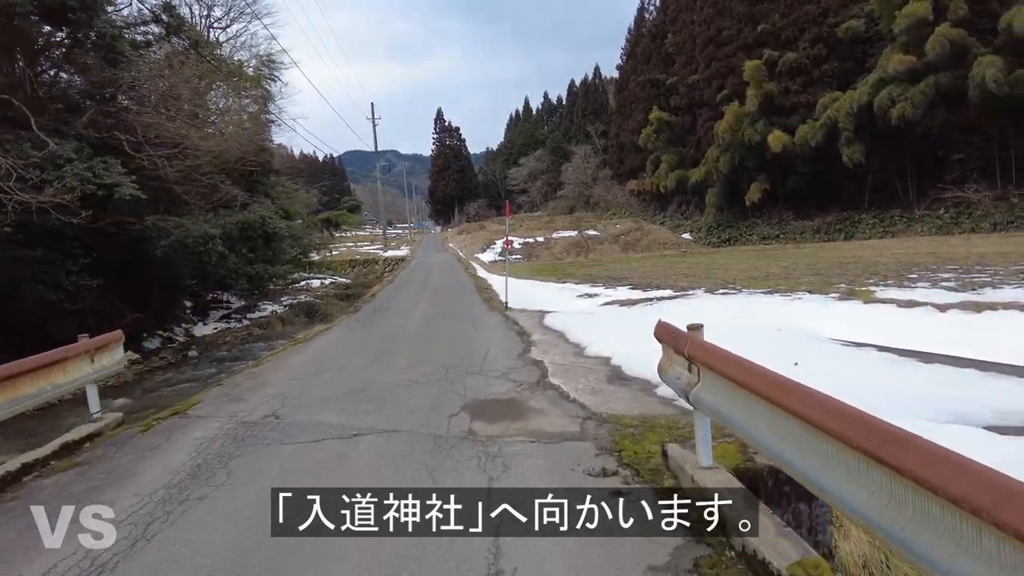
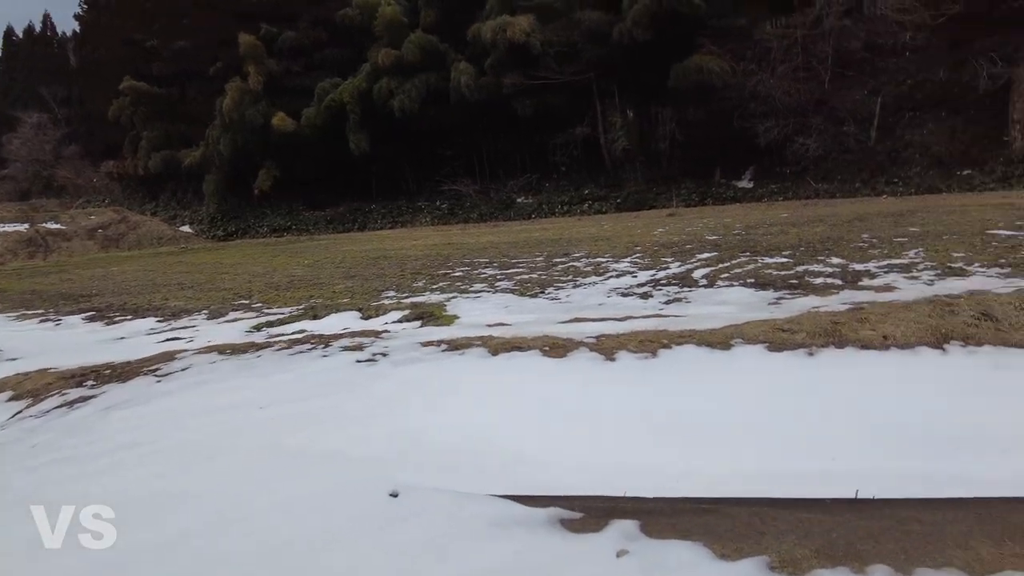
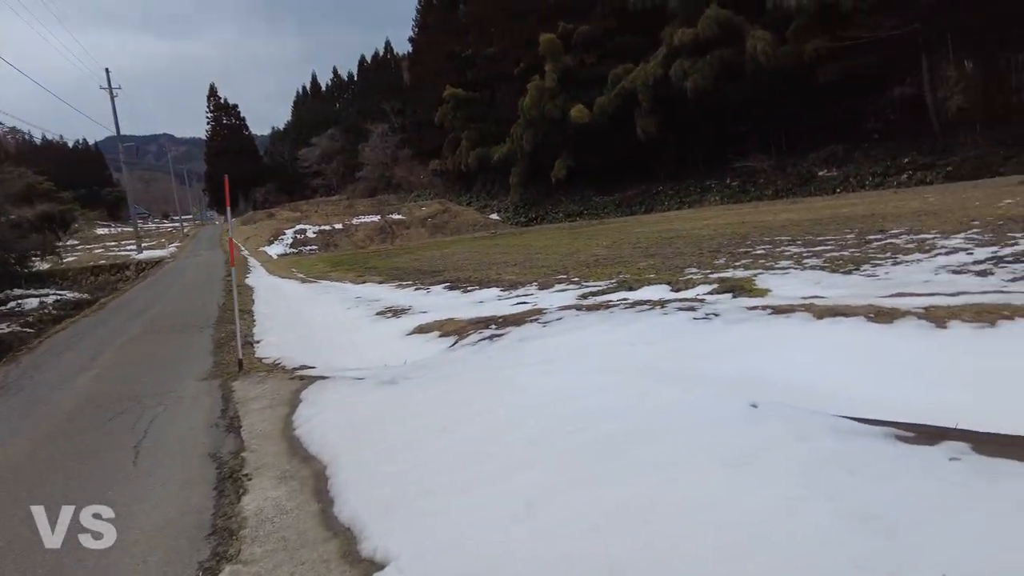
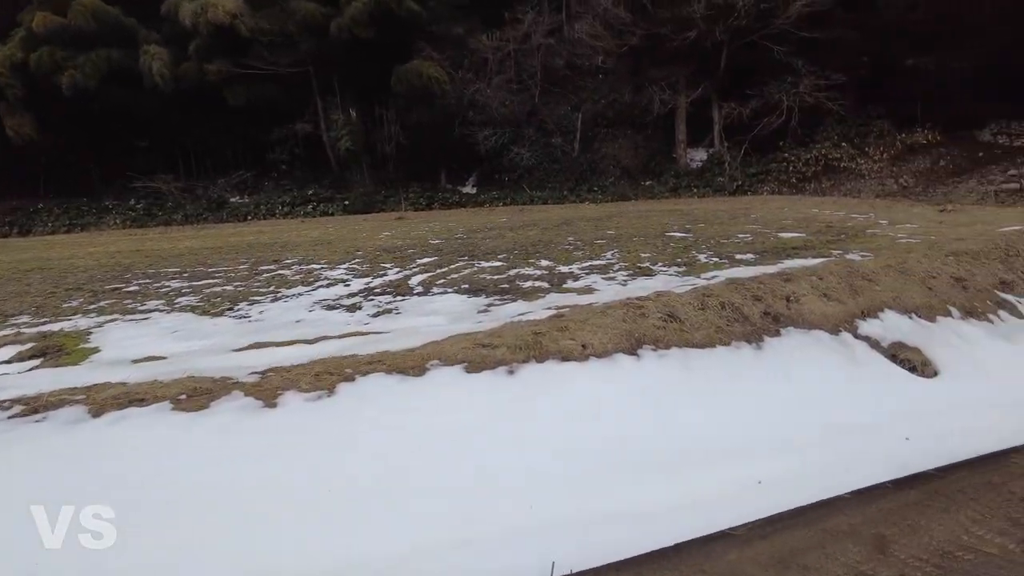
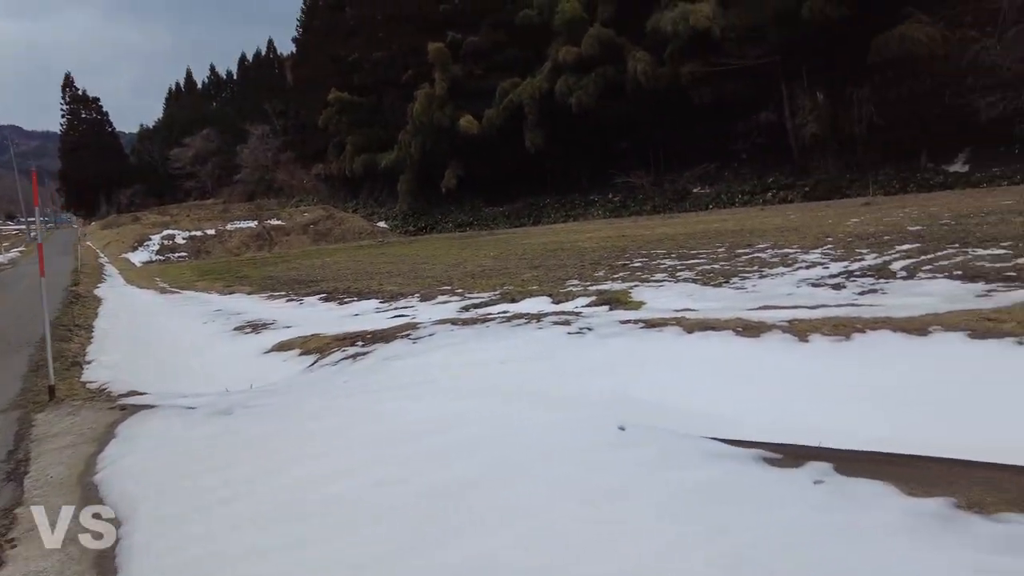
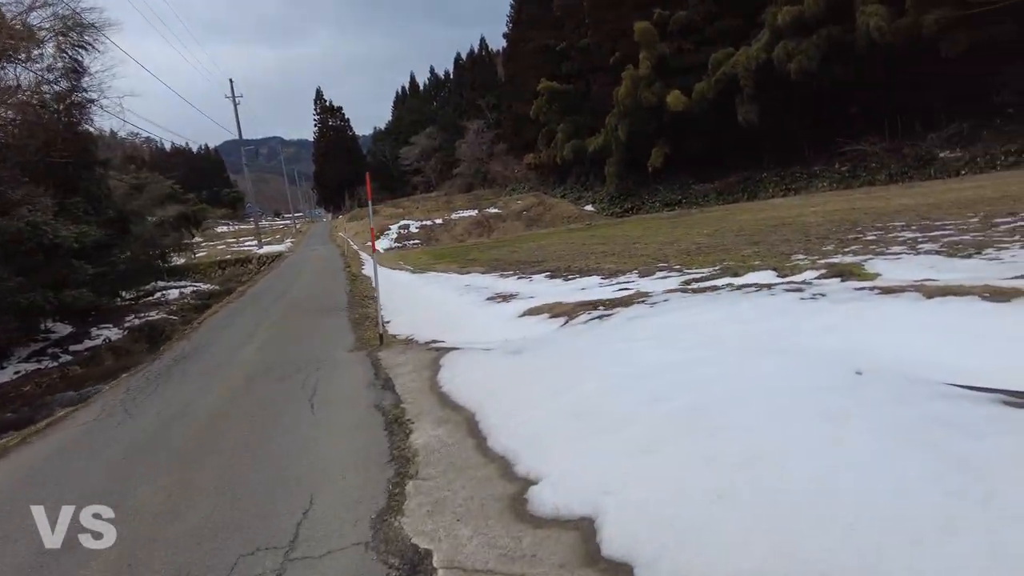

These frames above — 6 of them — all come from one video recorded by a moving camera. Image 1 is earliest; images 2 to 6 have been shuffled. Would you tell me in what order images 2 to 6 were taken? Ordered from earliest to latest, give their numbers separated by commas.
6, 3, 5, 2, 4
